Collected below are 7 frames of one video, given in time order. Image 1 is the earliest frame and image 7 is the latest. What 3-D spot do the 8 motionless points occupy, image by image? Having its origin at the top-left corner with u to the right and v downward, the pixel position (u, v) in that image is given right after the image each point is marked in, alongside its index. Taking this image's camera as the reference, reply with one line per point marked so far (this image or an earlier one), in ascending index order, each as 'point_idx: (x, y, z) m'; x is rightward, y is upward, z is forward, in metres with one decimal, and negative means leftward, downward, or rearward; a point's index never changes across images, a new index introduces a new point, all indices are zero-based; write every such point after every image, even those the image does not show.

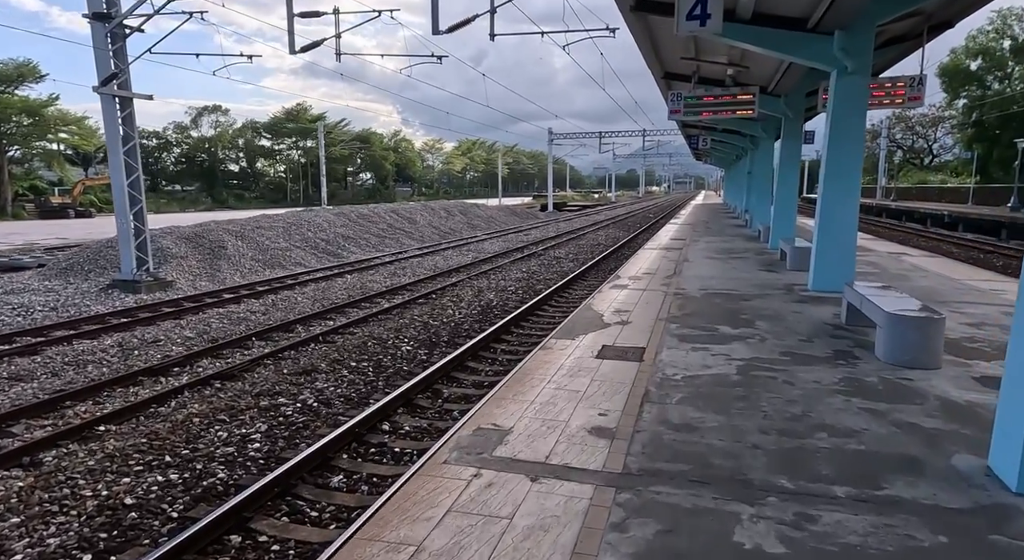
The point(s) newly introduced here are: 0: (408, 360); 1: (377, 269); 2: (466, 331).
0: (-1.4, -1.0, +8.6) m
1: (-3.8, +0.3, +18.8) m
2: (-0.7, -0.8, +10.4) m
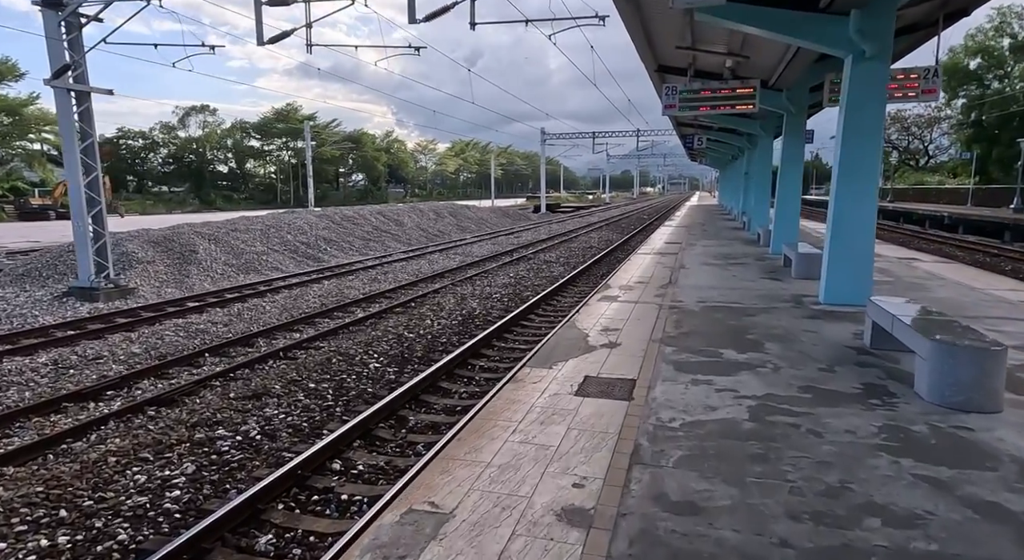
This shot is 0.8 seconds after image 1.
0: (-1.6, -1.2, +7.7) m
1: (-4.2, +0.2, +18.0) m
2: (-1.0, -1.0, +9.6) m
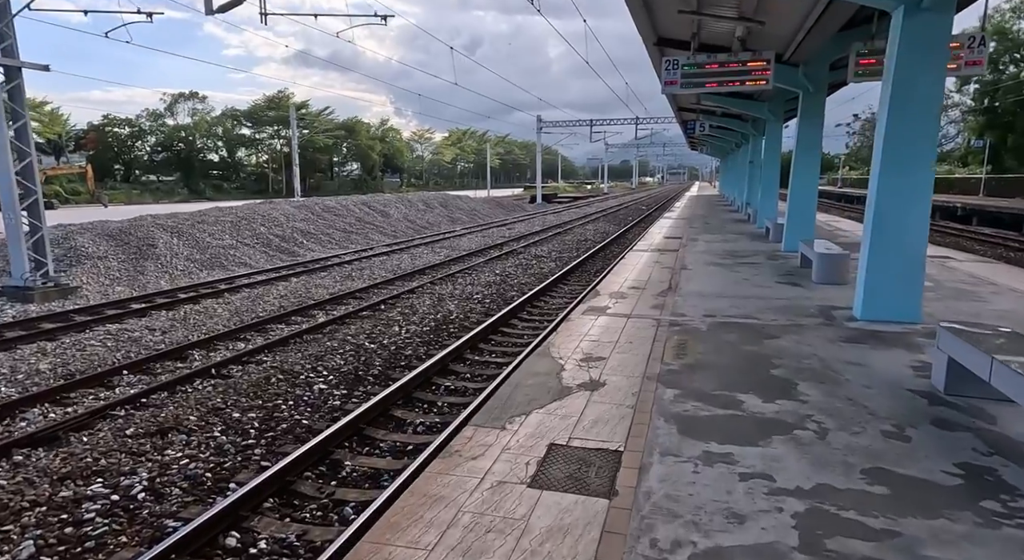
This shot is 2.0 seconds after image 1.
0: (-1.9, -1.2, +6.4) m
1: (-4.5, +0.3, +16.6) m
2: (-1.3, -1.0, +8.3) m
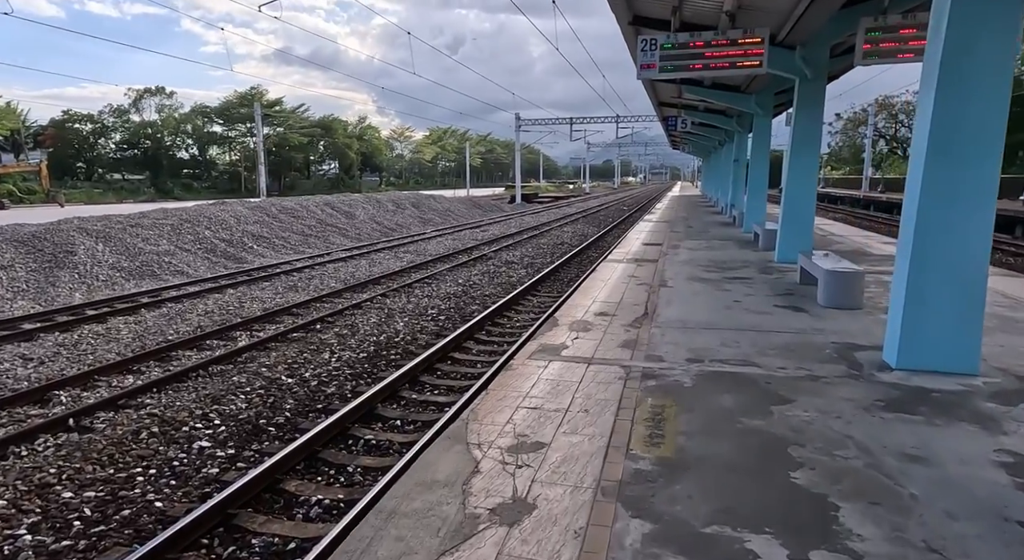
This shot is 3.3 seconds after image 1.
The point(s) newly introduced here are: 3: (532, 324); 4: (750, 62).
0: (-2.5, -1.5, +4.9) m
1: (-5.3, 0.0, +15.0) m
2: (-1.9, -1.2, +6.8) m
3: (+0.3, -0.7, +10.8) m
4: (+3.6, +3.3, +10.1) m
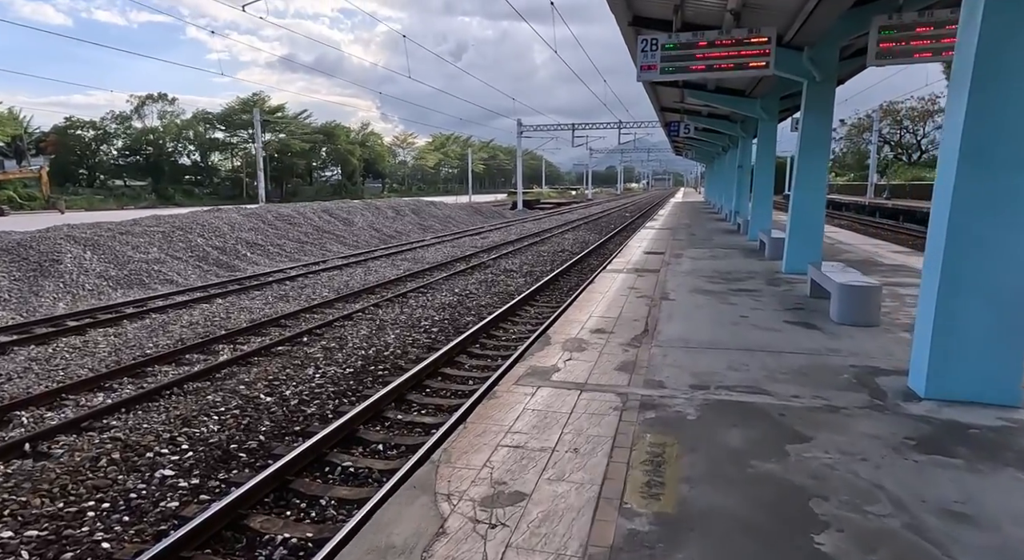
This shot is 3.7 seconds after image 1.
0: (-2.5, -1.6, +4.5) m
1: (-5.3, -0.2, +14.7) m
2: (-2.0, -1.3, +6.3) m
3: (+0.3, -0.9, +10.3) m
4: (+3.6, +3.2, +9.7) m
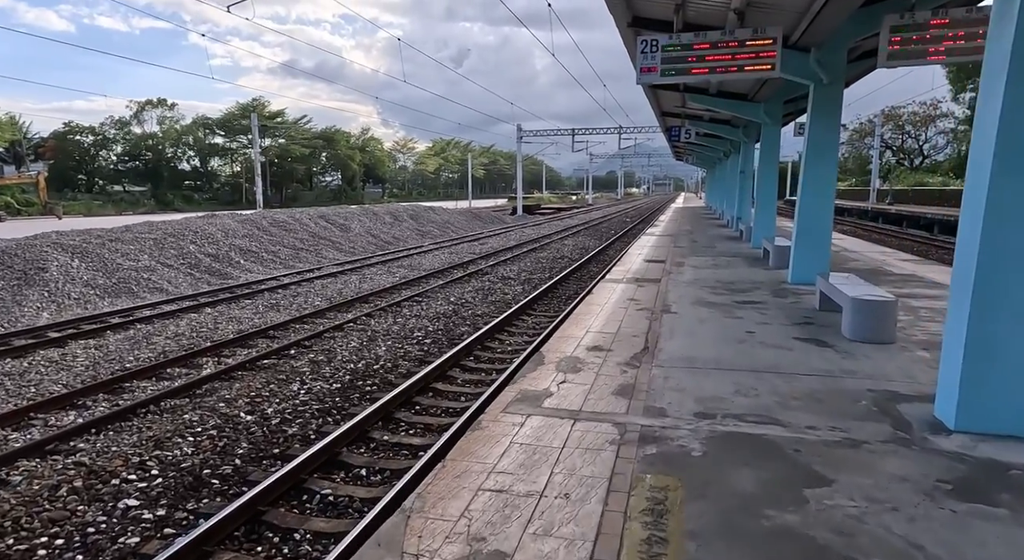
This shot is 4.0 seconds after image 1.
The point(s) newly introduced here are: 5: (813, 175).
0: (-2.6, -1.7, +4.1) m
1: (-5.4, -0.3, +14.3) m
2: (-2.0, -1.5, +6.0) m
3: (+0.2, -1.0, +10.0) m
4: (+3.5, +3.0, +9.4) m
5: (+4.7, +1.6, +10.3) m
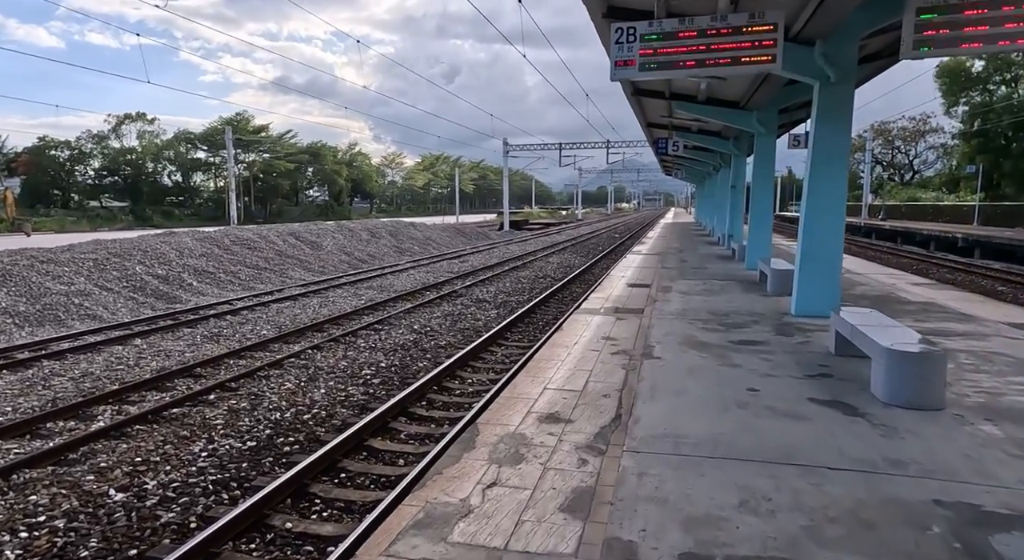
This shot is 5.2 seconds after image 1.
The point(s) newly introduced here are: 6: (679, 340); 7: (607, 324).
0: (-3.0, -1.9, +2.7) m
1: (-5.9, -0.8, +12.9) m
2: (-2.5, -1.8, +4.6) m
3: (-0.3, -1.4, +8.6) m
4: (+3.0, +2.6, +8.1) m
5: (+4.2, +1.2, +9.1) m
6: (+1.9, -0.6, +7.5) m
7: (+1.3, -0.5, +8.7) m
